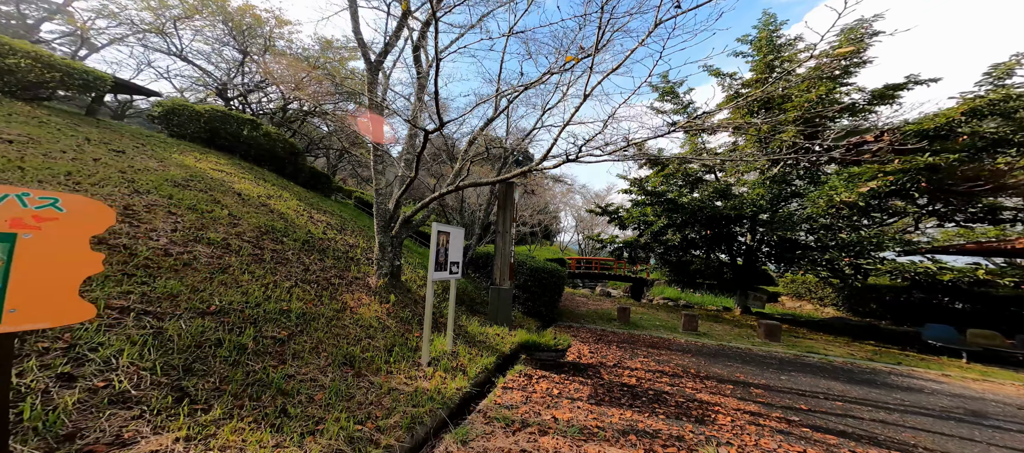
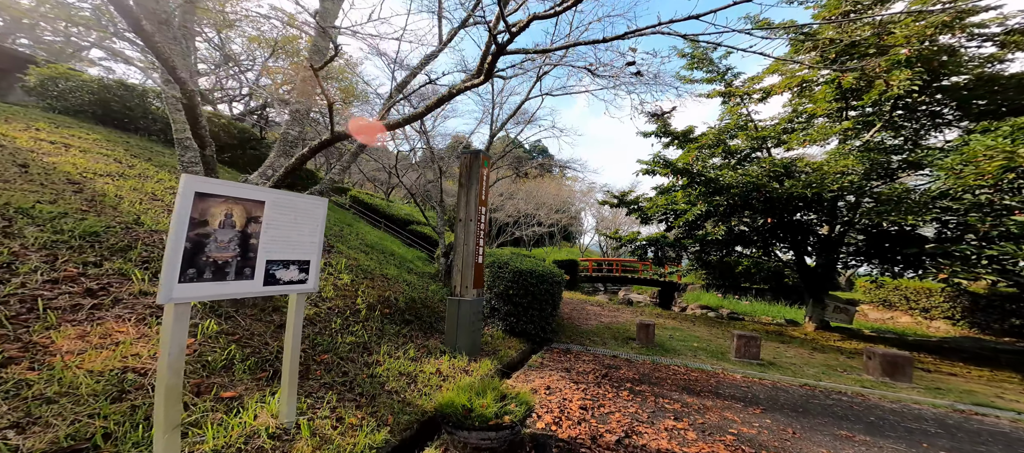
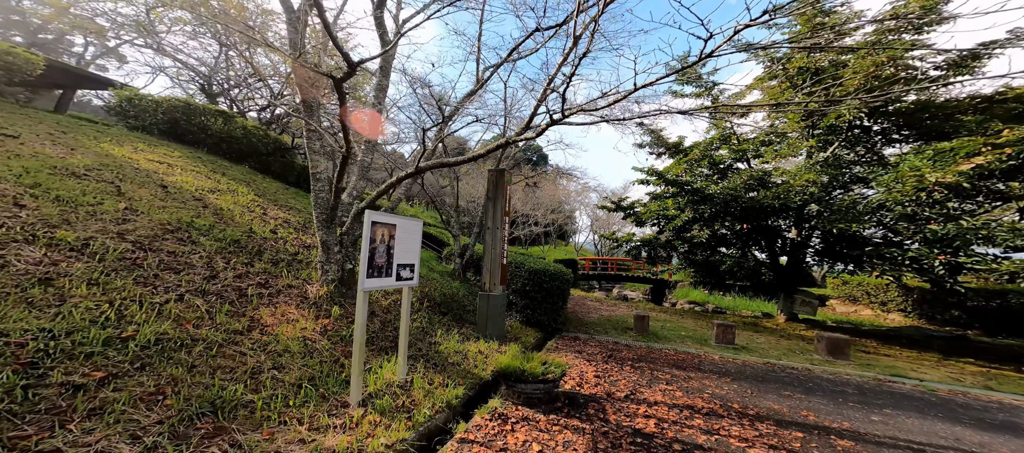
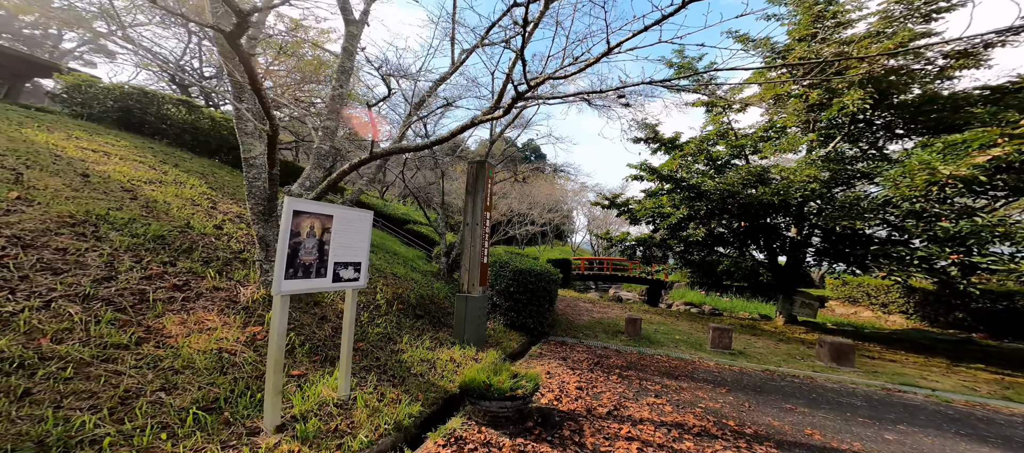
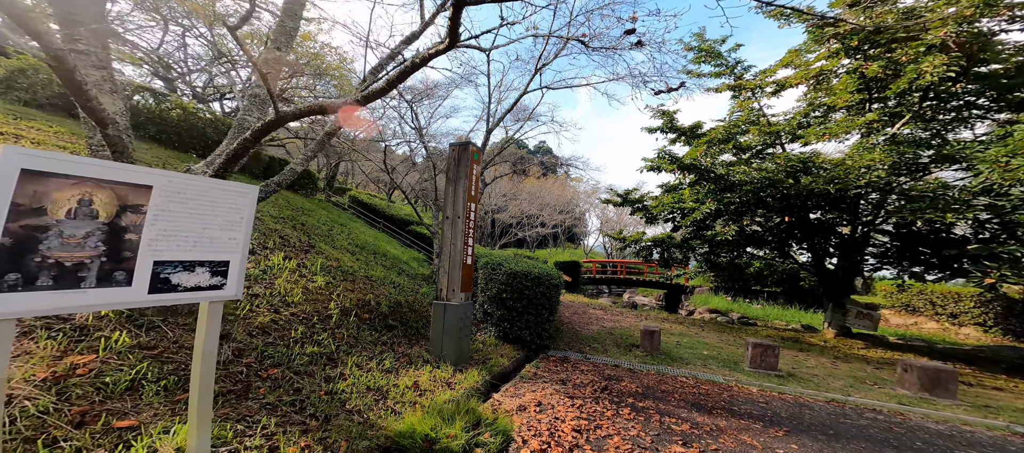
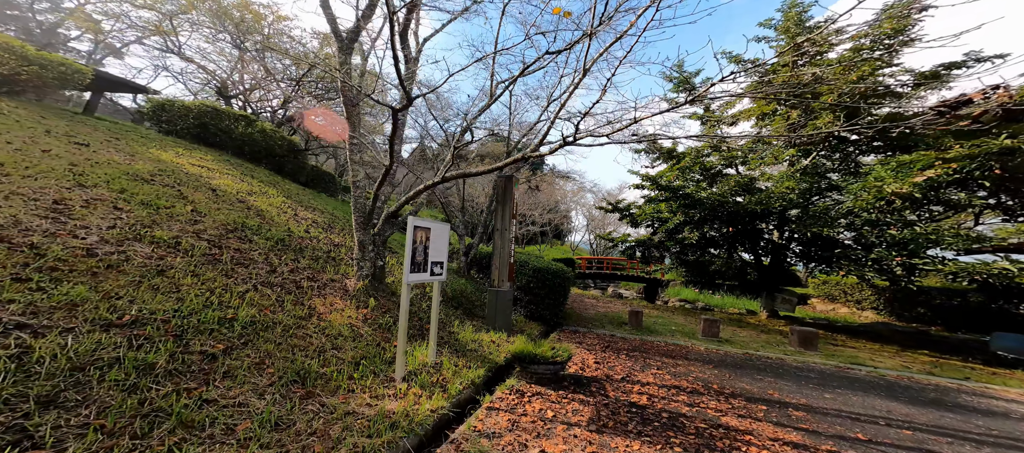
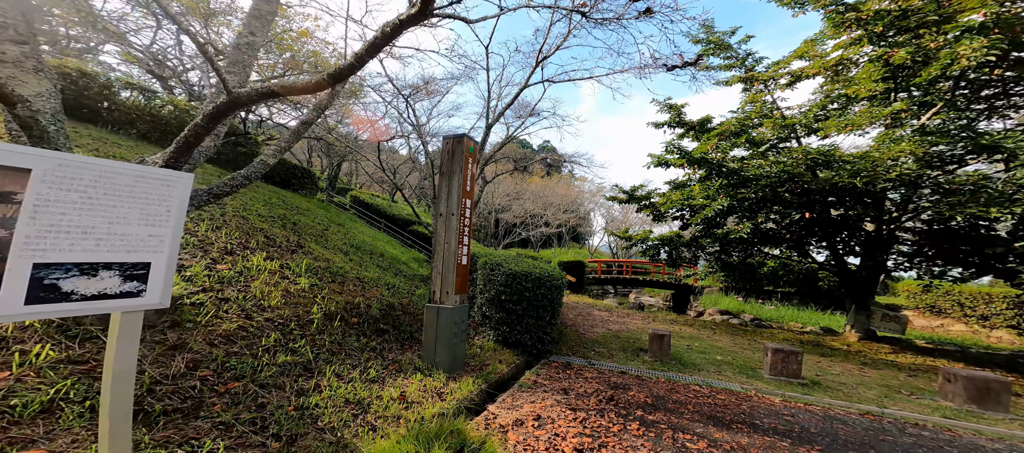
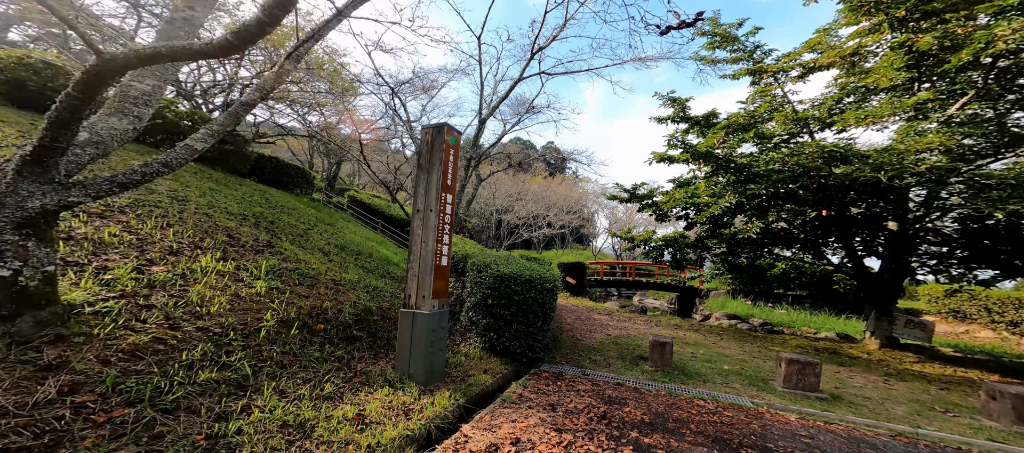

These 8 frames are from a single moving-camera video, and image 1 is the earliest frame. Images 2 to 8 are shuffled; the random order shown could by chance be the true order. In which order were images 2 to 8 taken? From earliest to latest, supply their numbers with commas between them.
6, 3, 4, 2, 5, 7, 8
